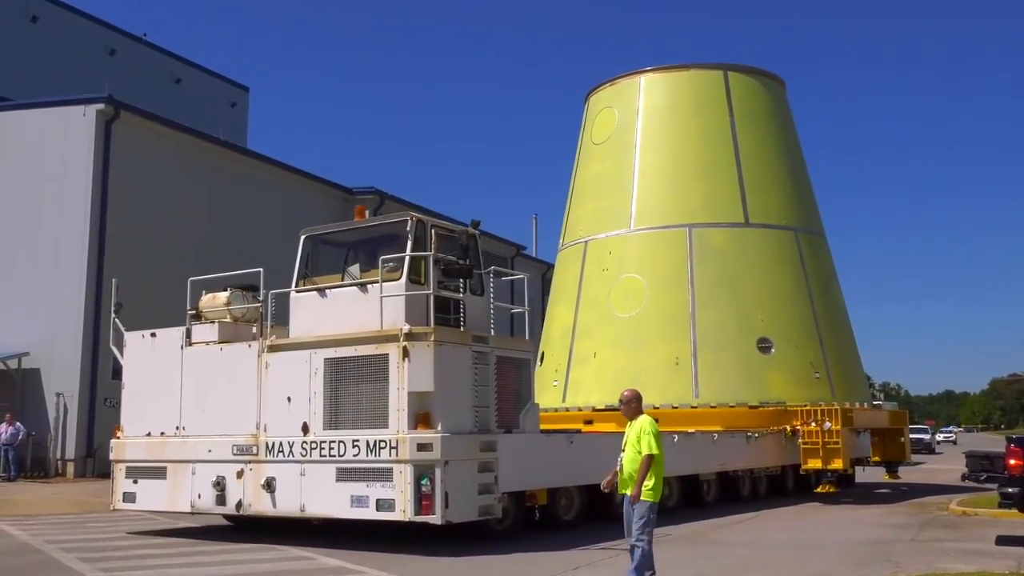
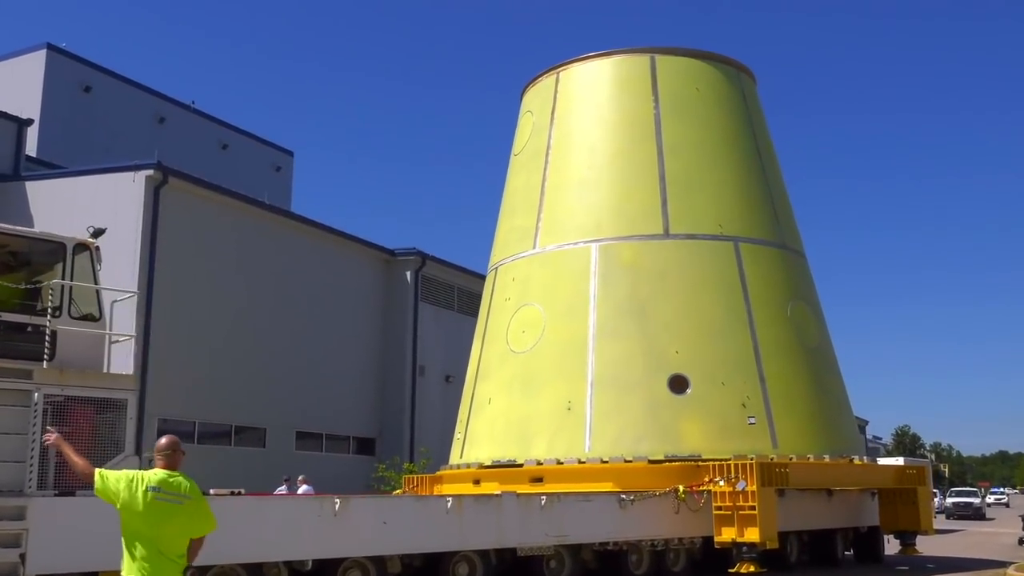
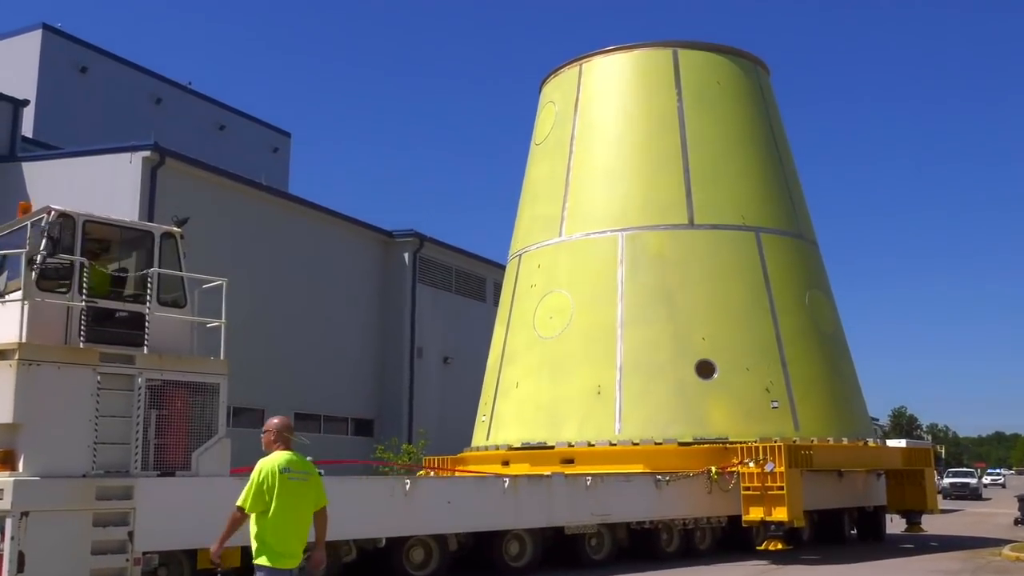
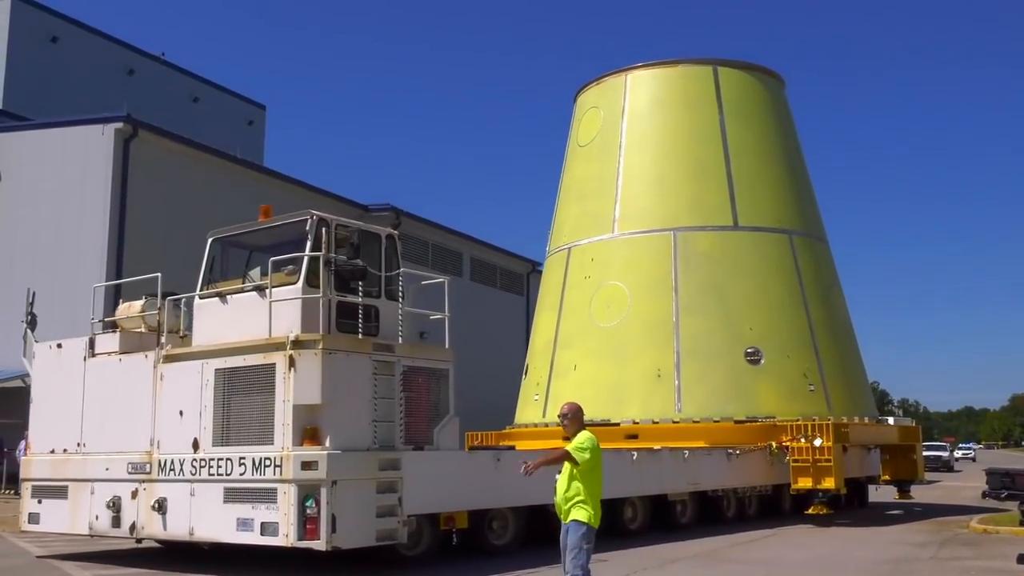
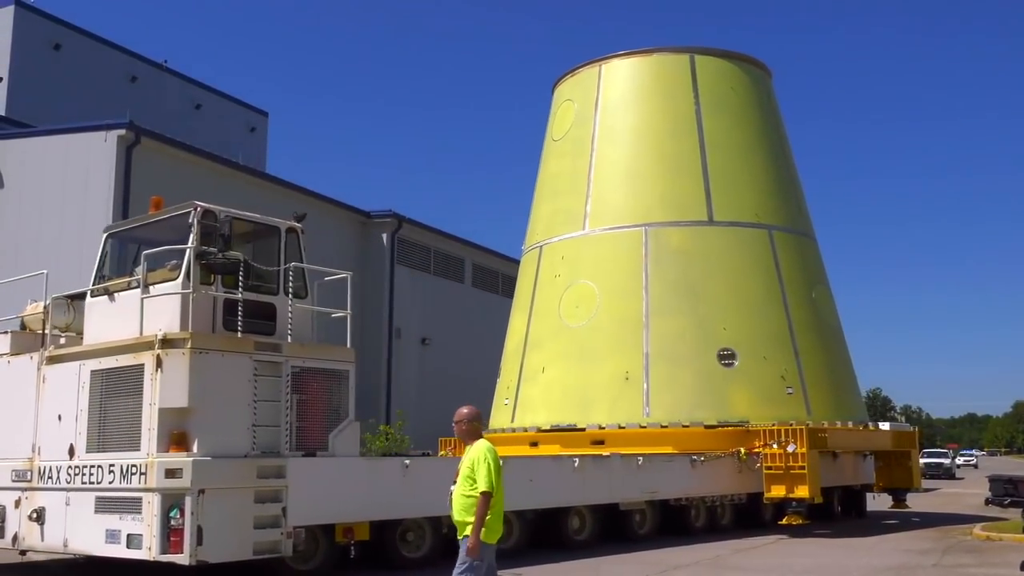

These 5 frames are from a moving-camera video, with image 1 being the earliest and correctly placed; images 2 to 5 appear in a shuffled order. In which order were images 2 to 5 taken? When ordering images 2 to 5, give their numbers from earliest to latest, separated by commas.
4, 5, 3, 2
